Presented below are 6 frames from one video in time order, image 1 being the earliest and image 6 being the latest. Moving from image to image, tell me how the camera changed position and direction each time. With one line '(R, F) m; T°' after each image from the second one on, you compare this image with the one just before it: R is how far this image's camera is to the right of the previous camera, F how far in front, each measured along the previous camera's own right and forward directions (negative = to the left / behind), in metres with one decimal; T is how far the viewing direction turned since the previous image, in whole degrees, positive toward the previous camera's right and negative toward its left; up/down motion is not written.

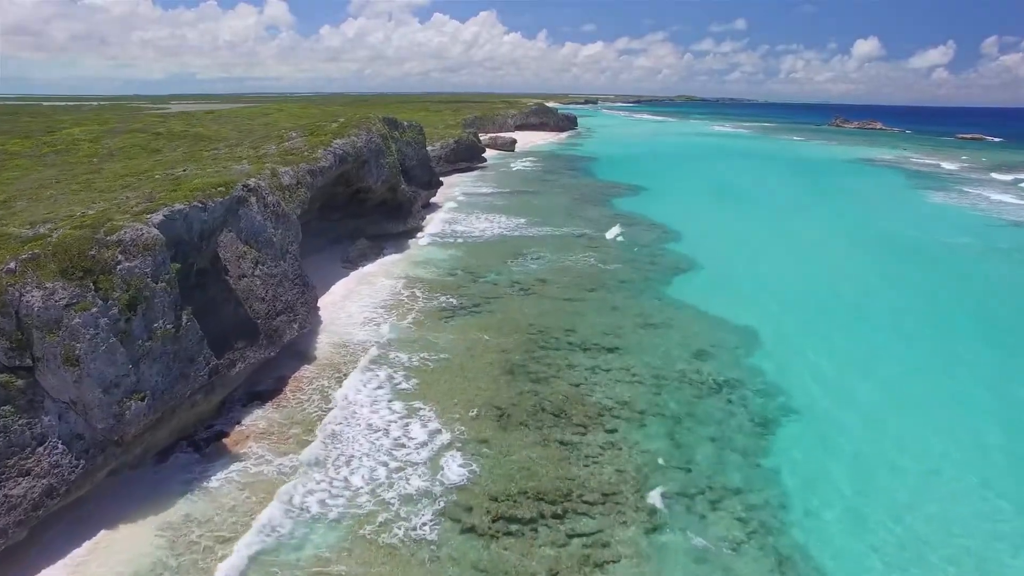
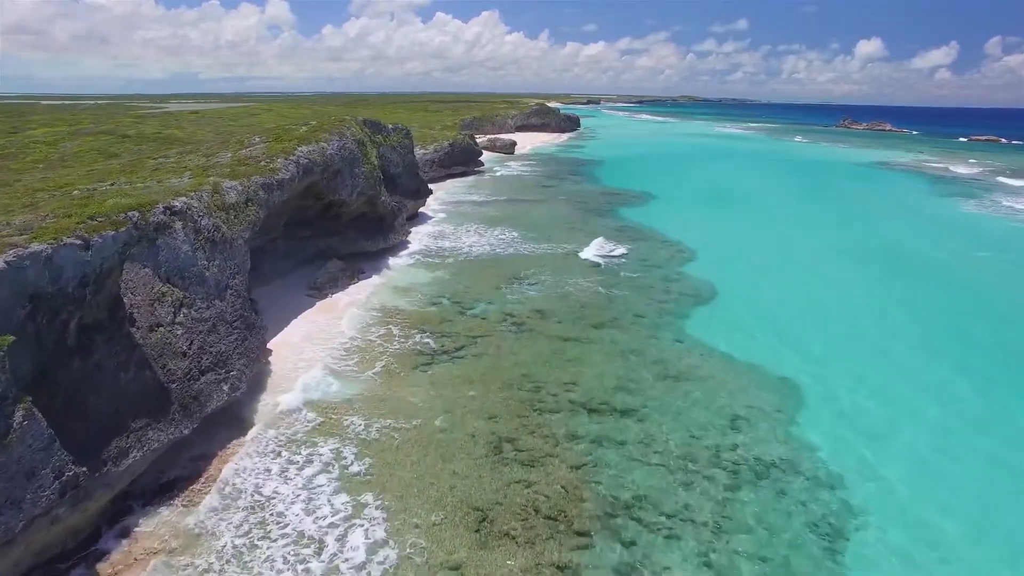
(+0.4, +4.0) m; 0°
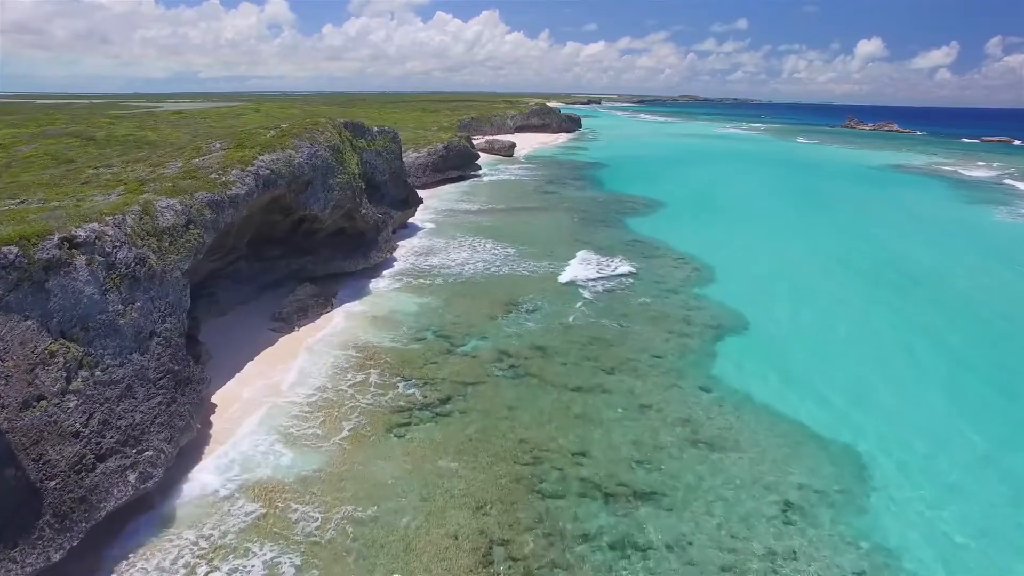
(+0.1, +3.5) m; 0°
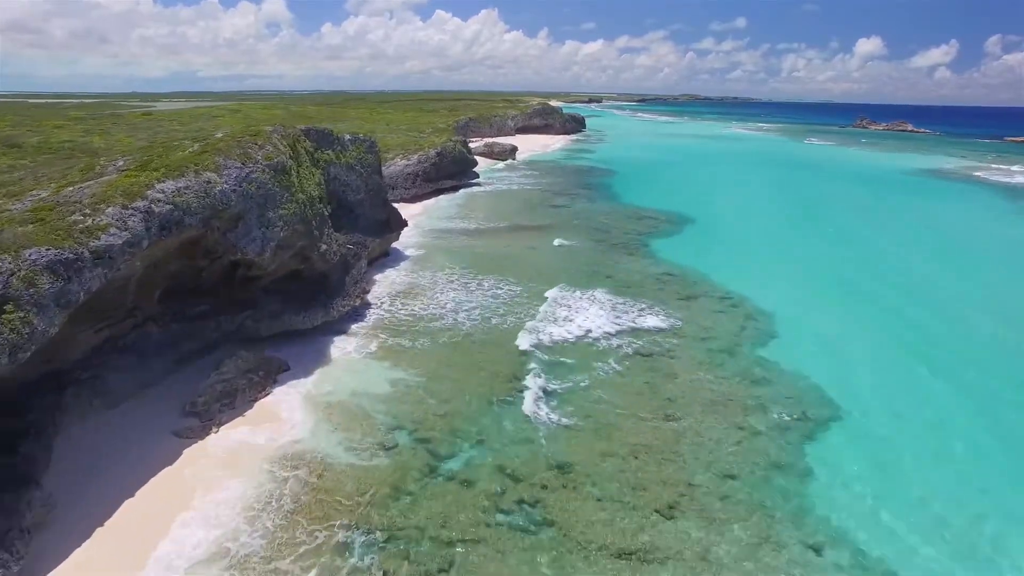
(-0.3, +6.4) m; 0°
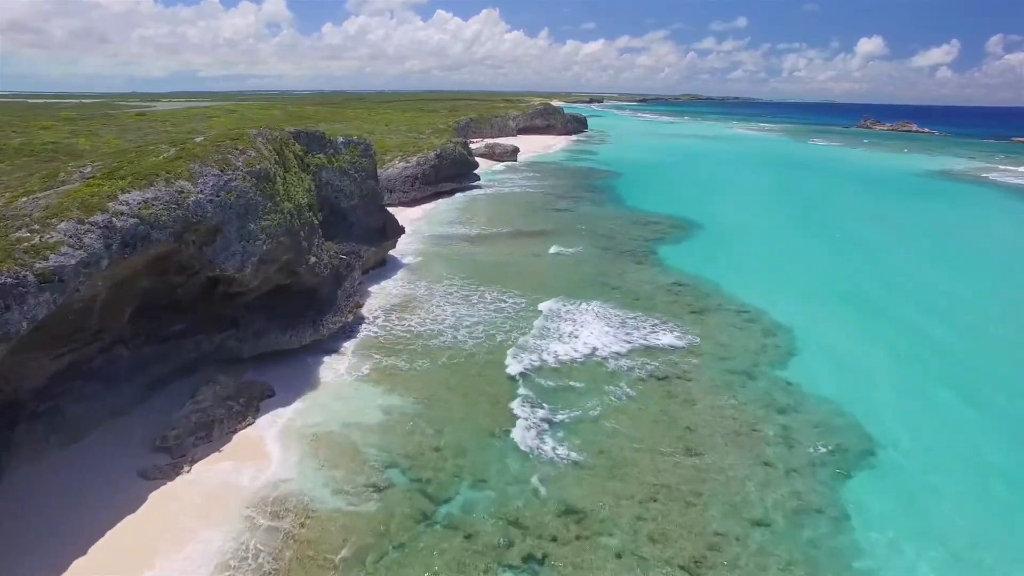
(-0.1, +1.6) m; 0°
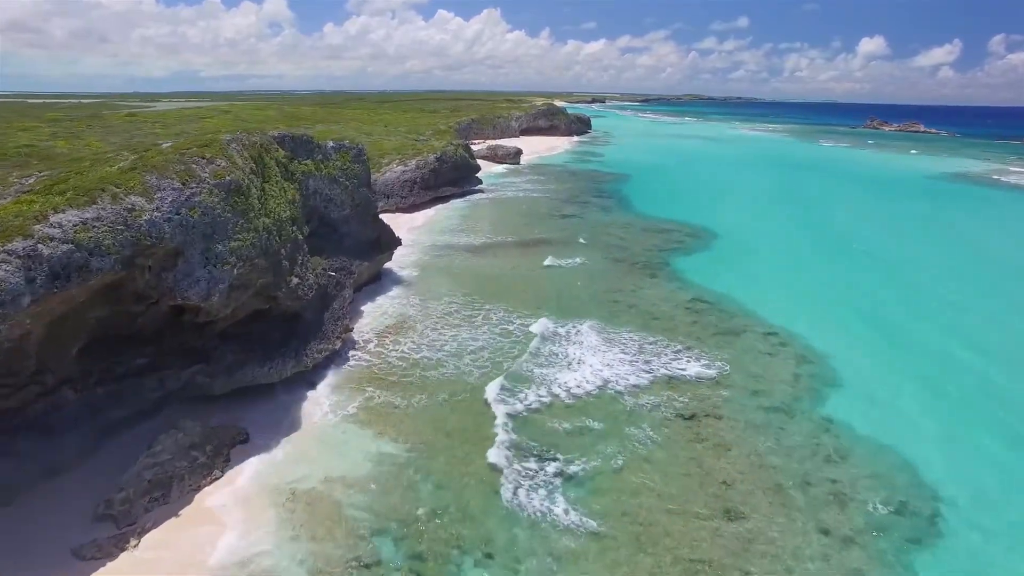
(-0.2, +2.2) m; 0°
